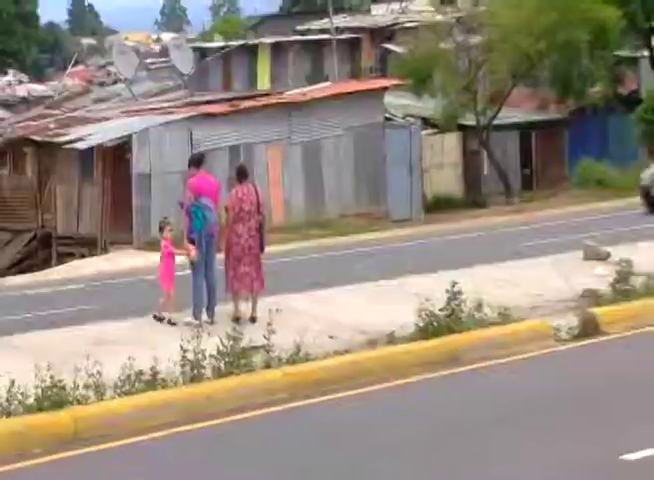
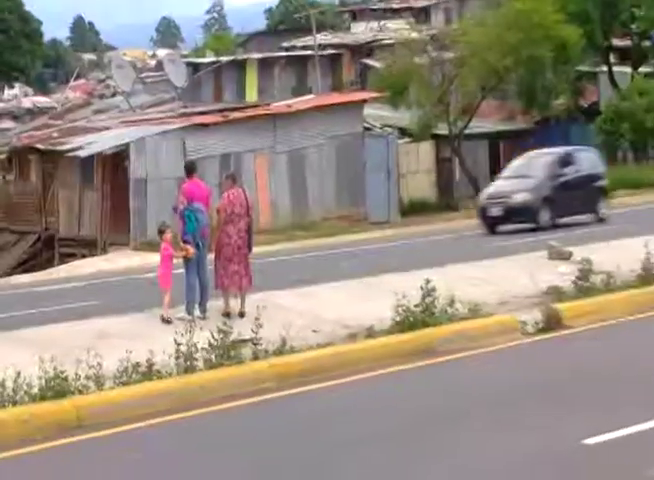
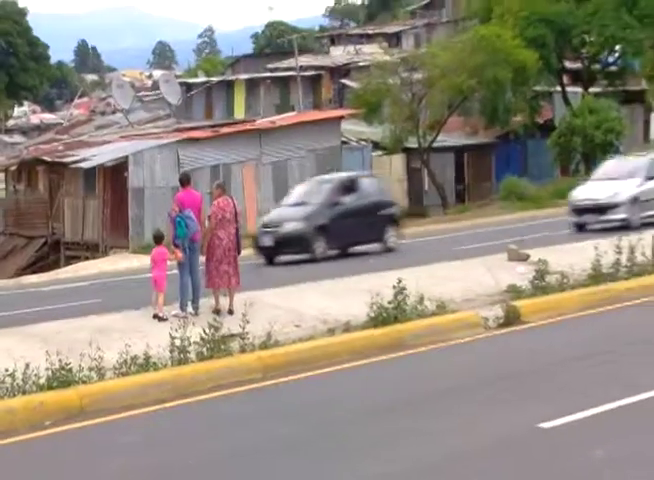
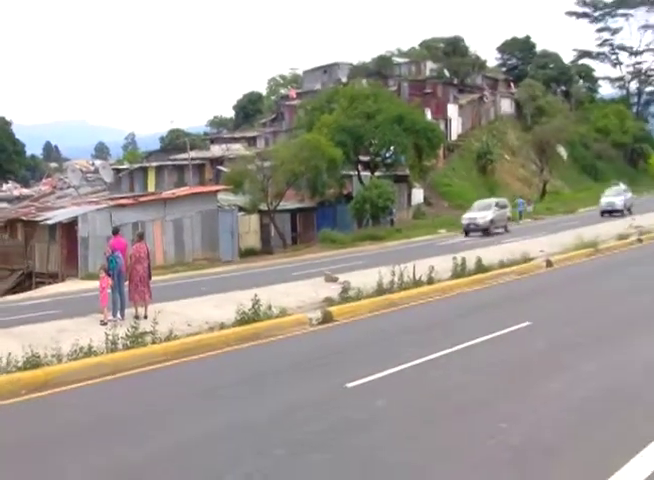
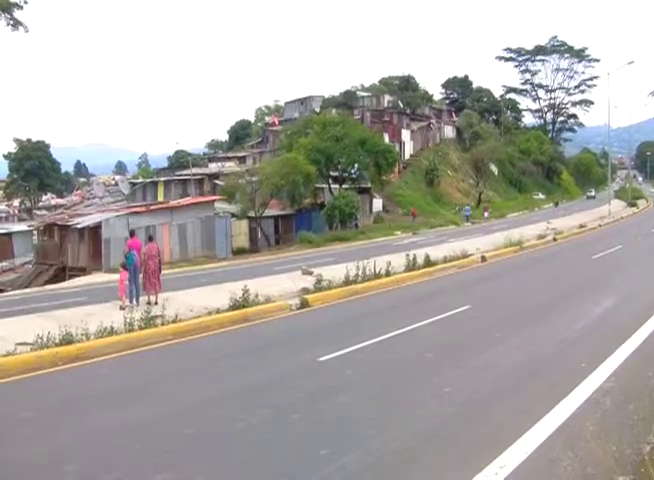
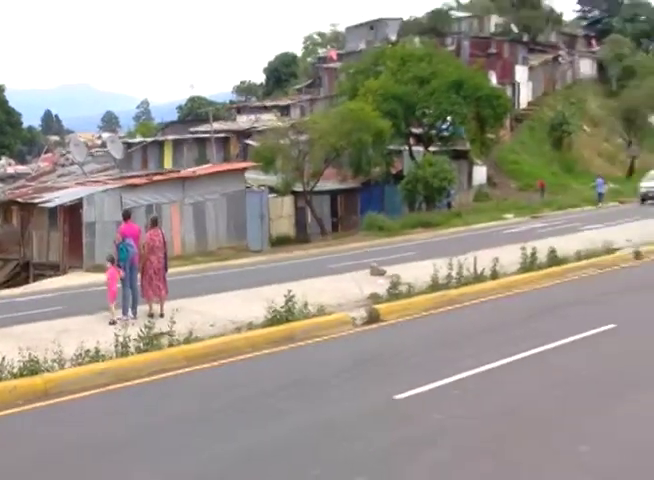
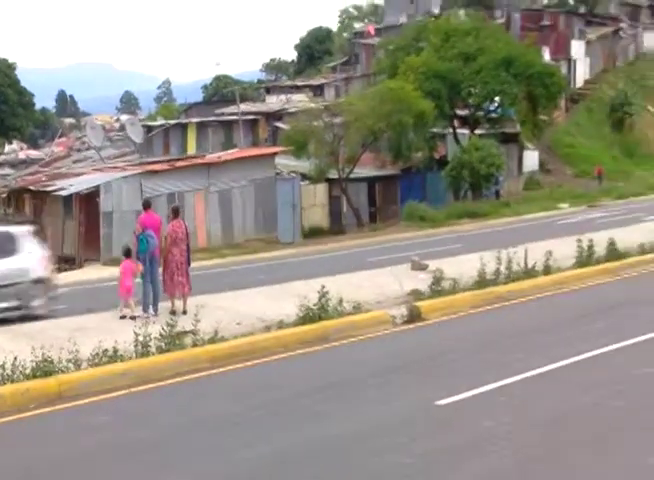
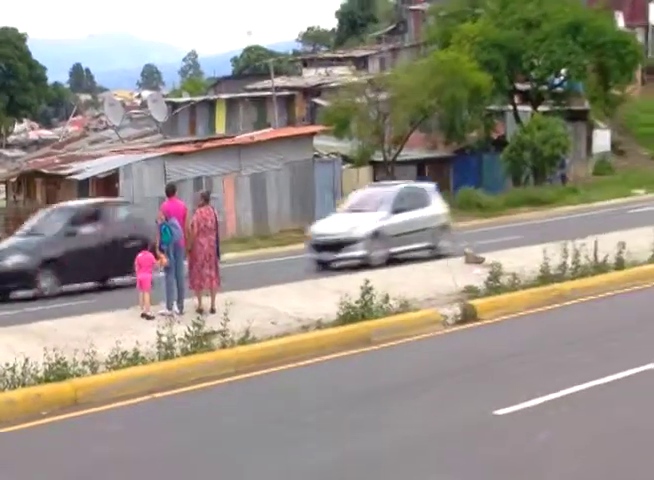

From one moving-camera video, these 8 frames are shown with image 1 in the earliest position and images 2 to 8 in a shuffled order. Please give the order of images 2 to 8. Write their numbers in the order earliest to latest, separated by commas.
2, 3, 8, 7, 6, 4, 5
